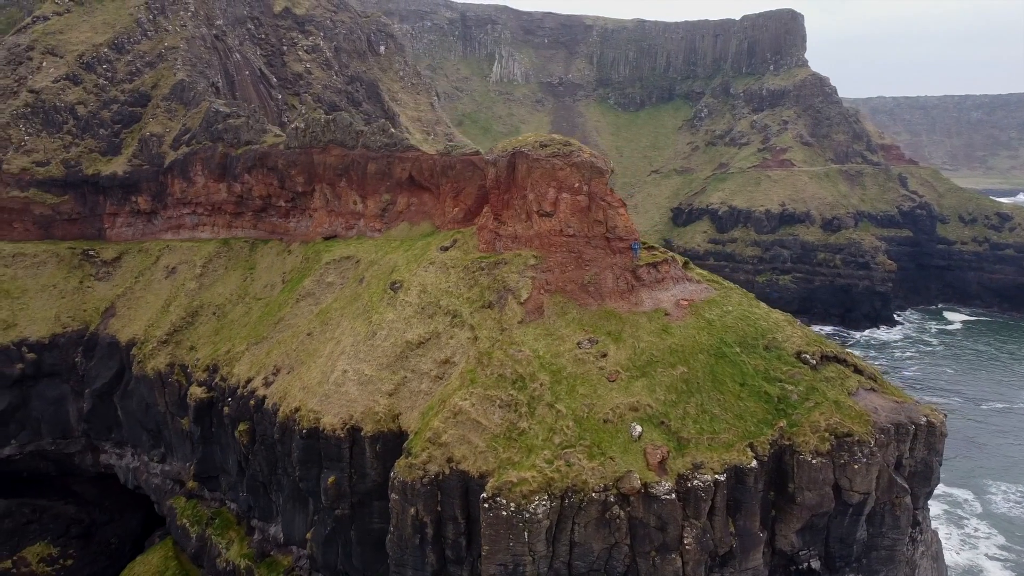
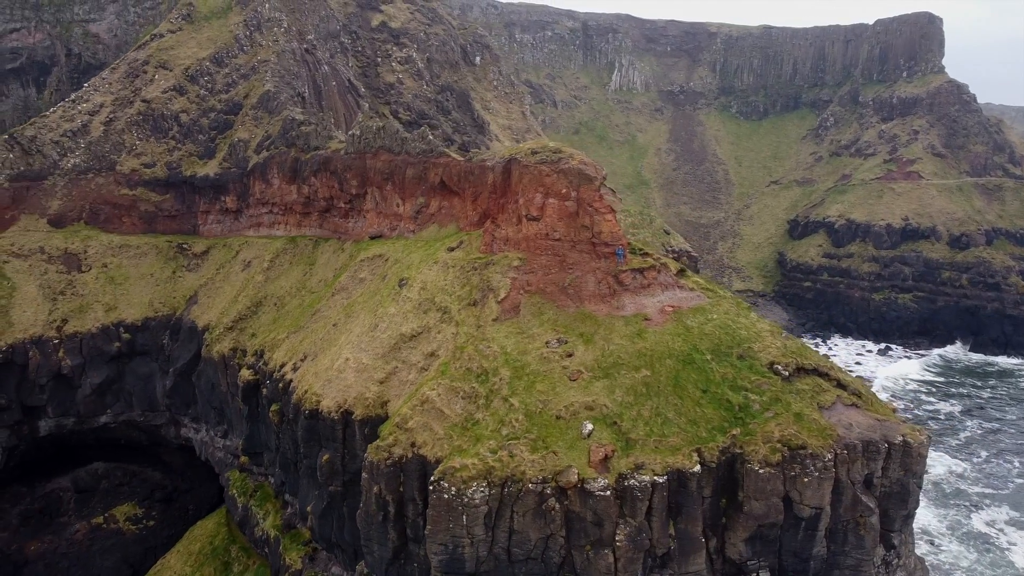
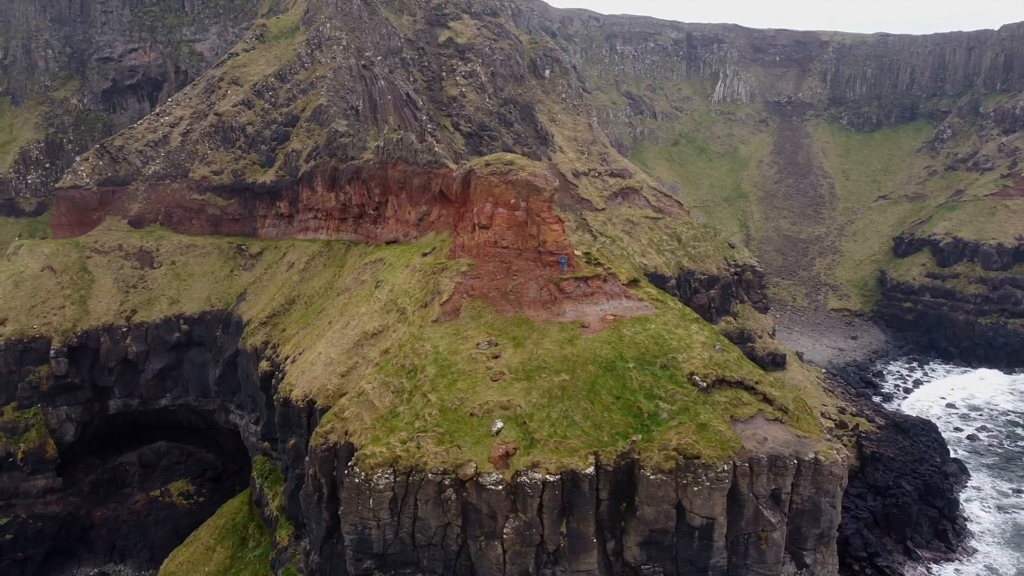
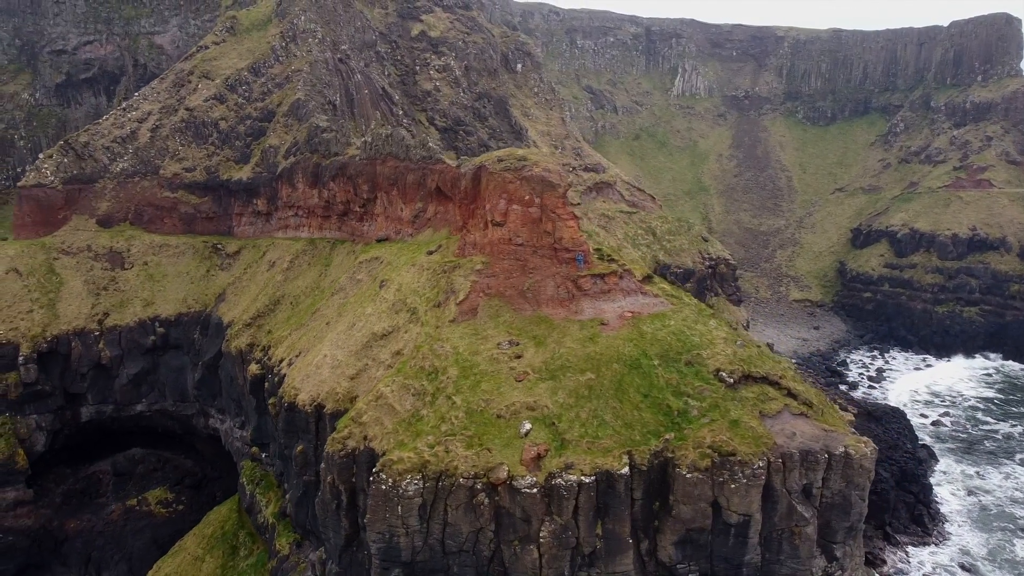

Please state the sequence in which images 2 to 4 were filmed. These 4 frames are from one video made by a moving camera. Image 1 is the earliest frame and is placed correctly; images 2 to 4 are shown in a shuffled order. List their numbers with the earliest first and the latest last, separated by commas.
2, 4, 3
